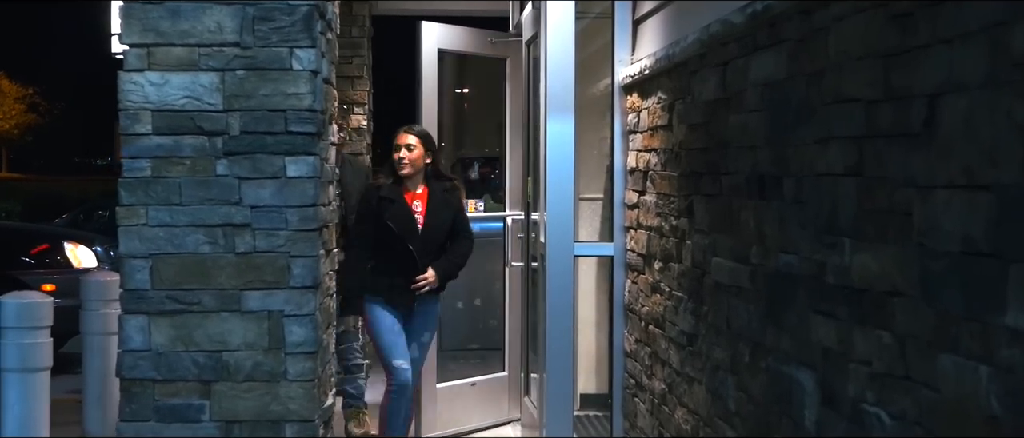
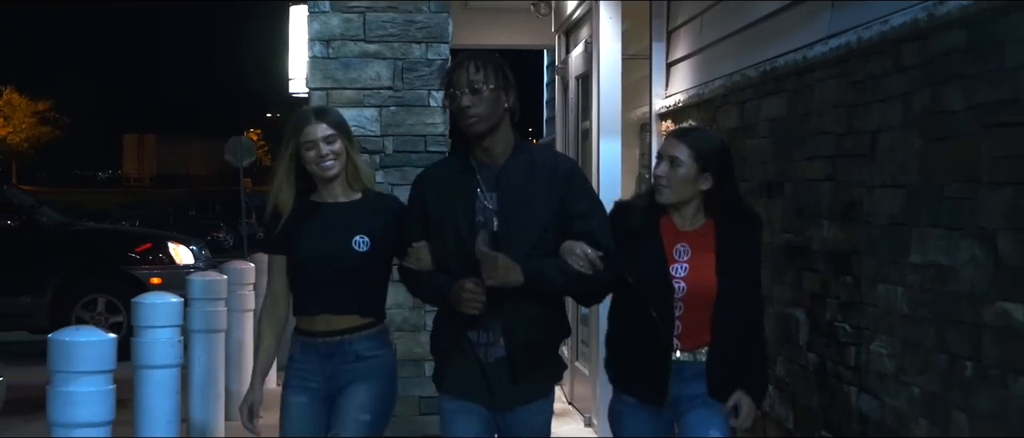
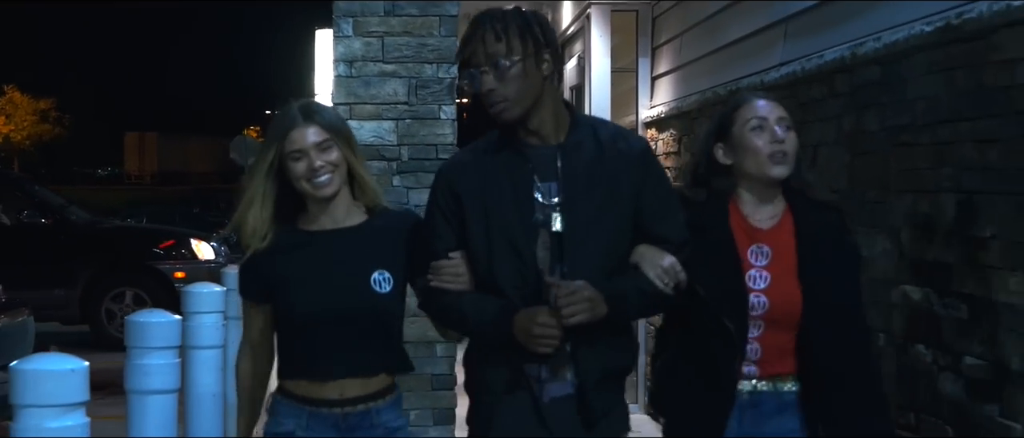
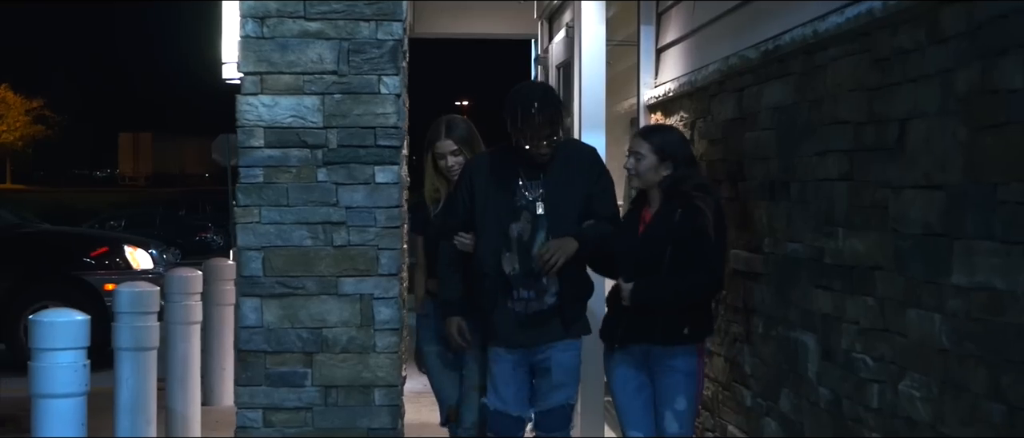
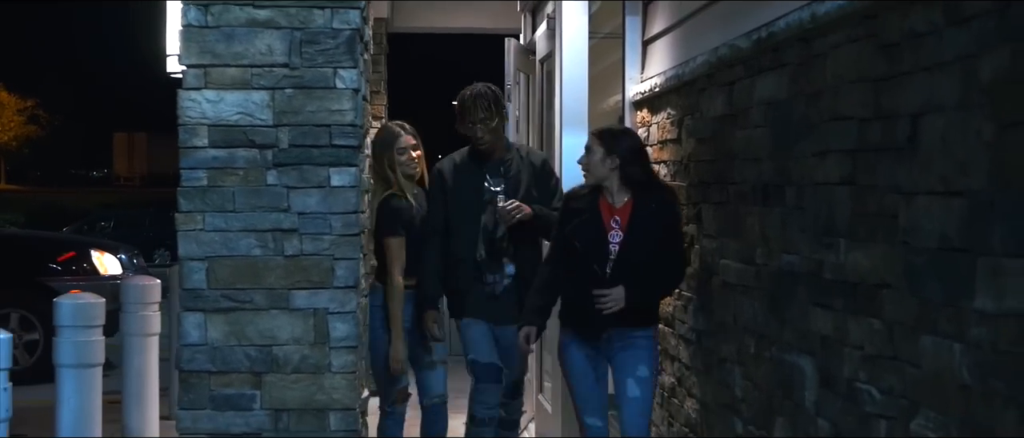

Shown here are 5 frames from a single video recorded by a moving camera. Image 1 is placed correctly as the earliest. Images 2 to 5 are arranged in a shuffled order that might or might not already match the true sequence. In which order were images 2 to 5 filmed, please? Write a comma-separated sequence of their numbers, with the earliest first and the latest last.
5, 4, 2, 3
